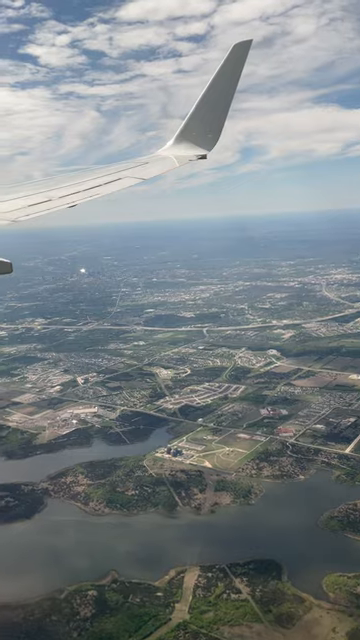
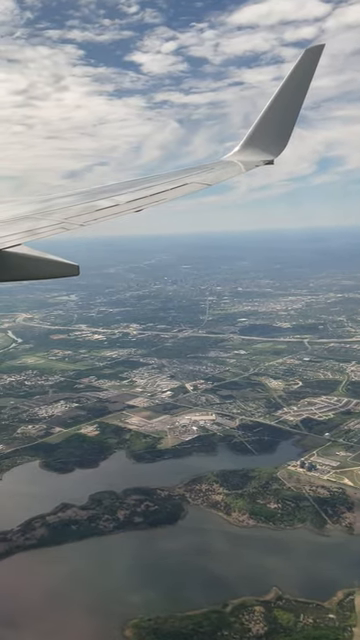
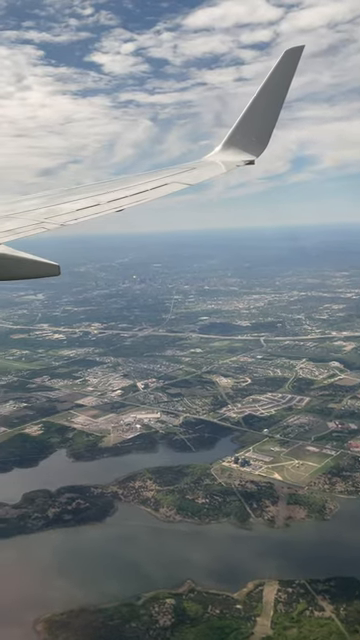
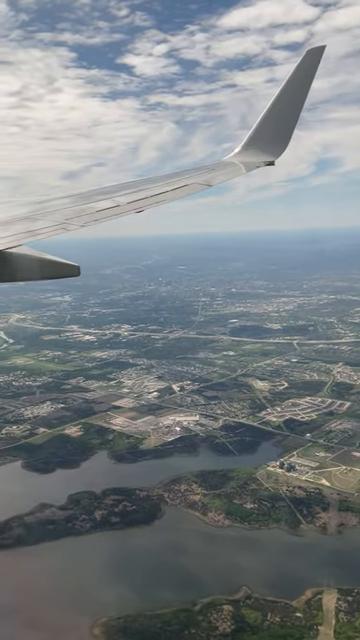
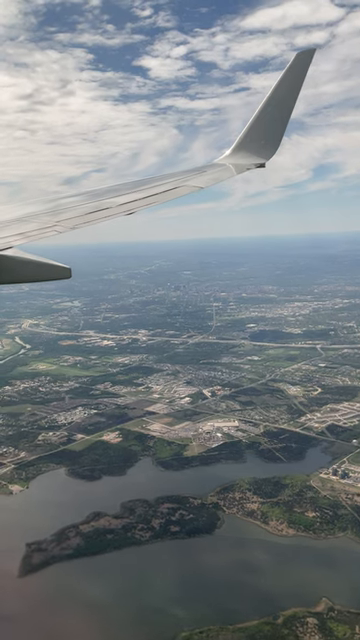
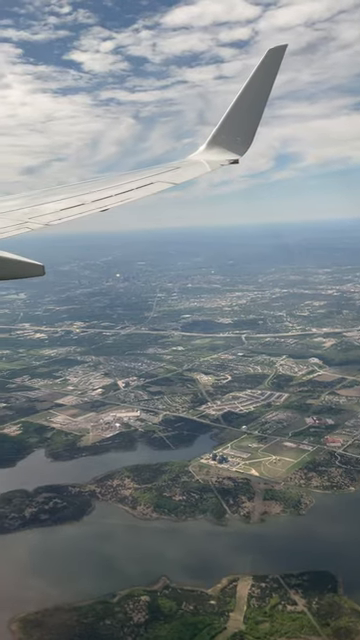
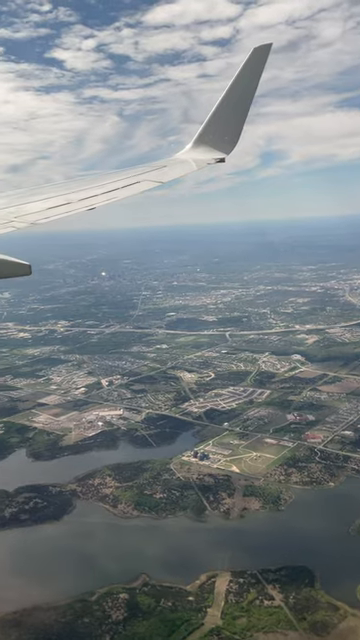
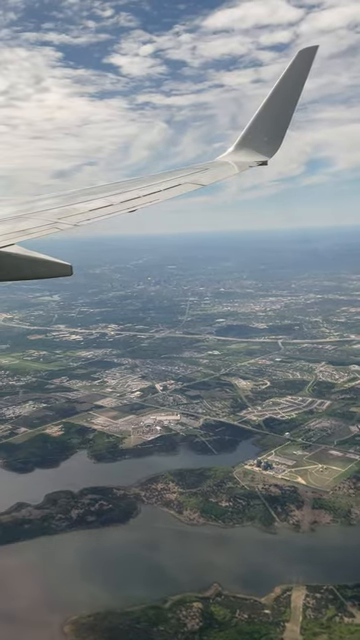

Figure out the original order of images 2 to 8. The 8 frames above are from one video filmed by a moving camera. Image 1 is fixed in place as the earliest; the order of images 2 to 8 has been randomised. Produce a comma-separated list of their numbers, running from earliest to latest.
7, 6, 3, 8, 4, 2, 5
